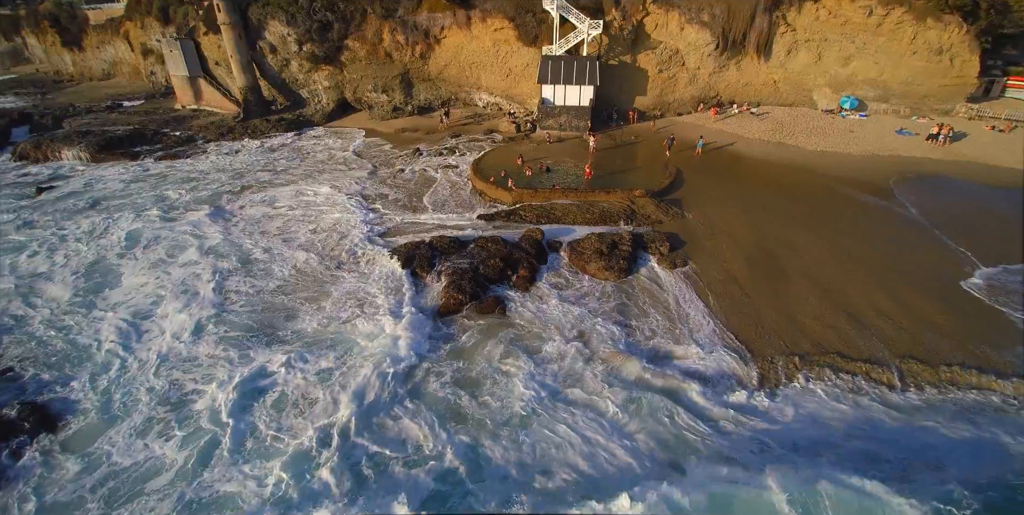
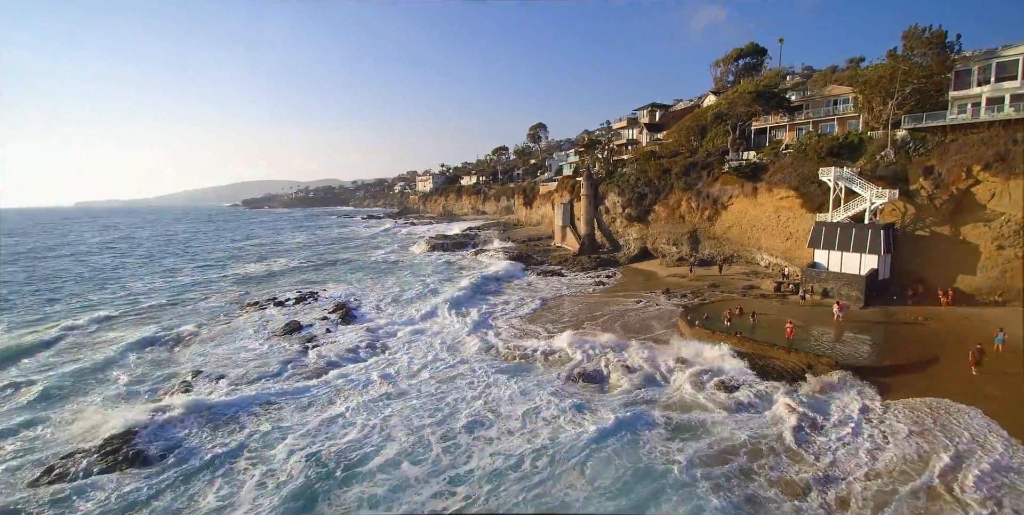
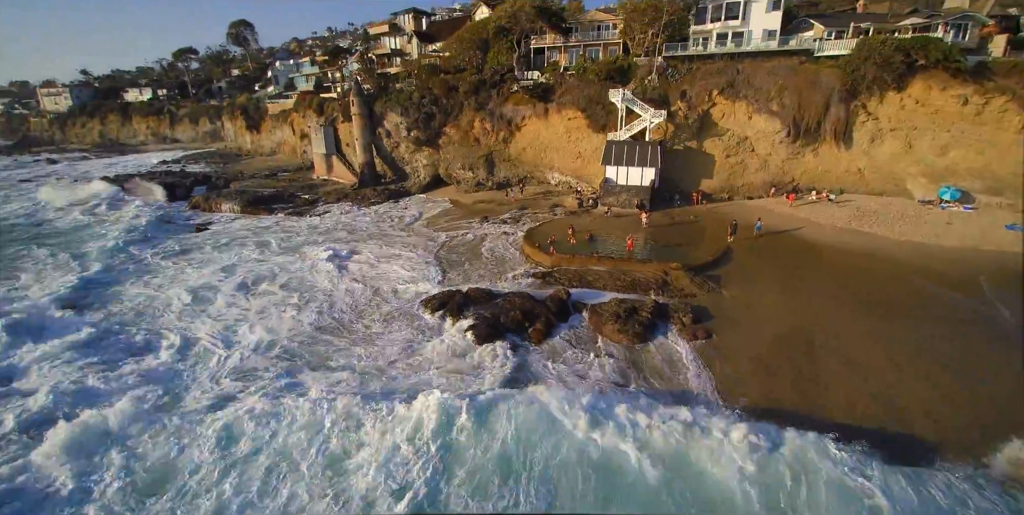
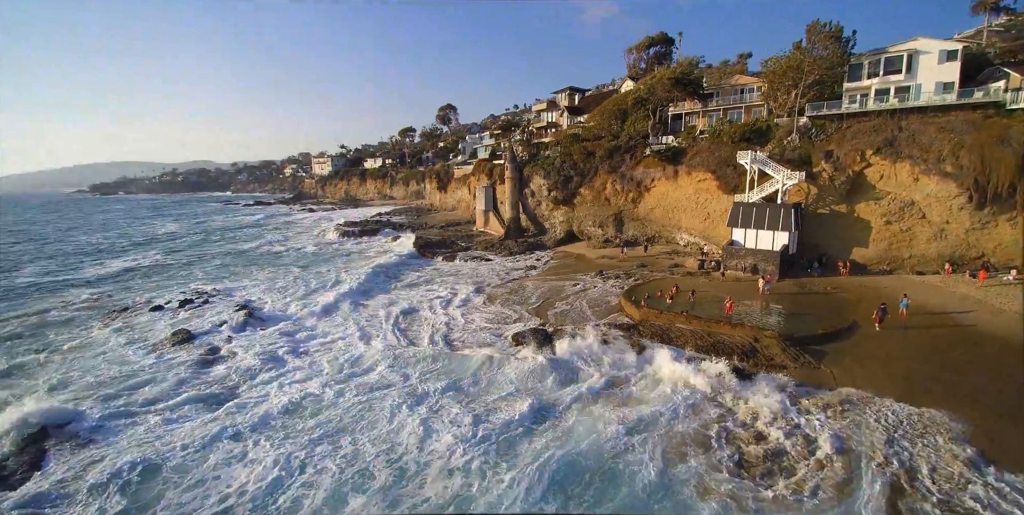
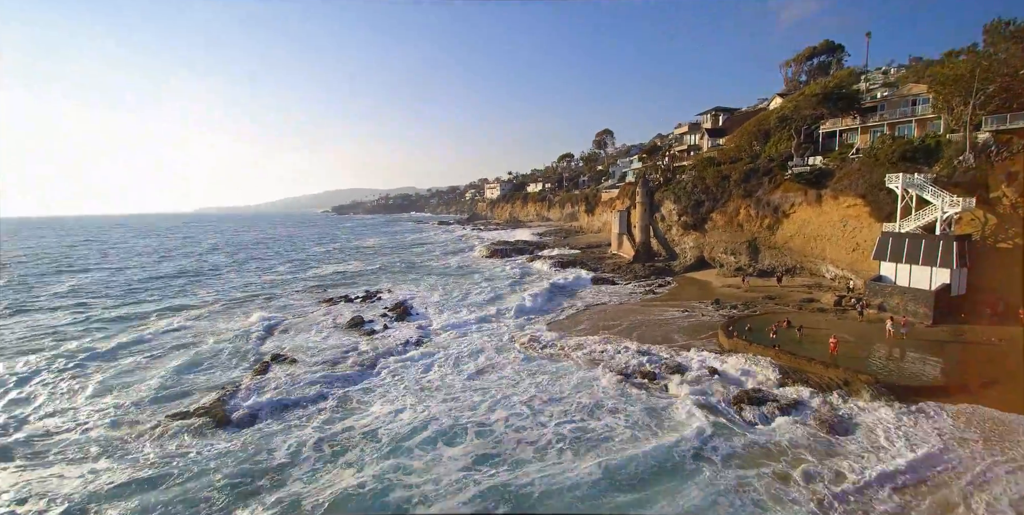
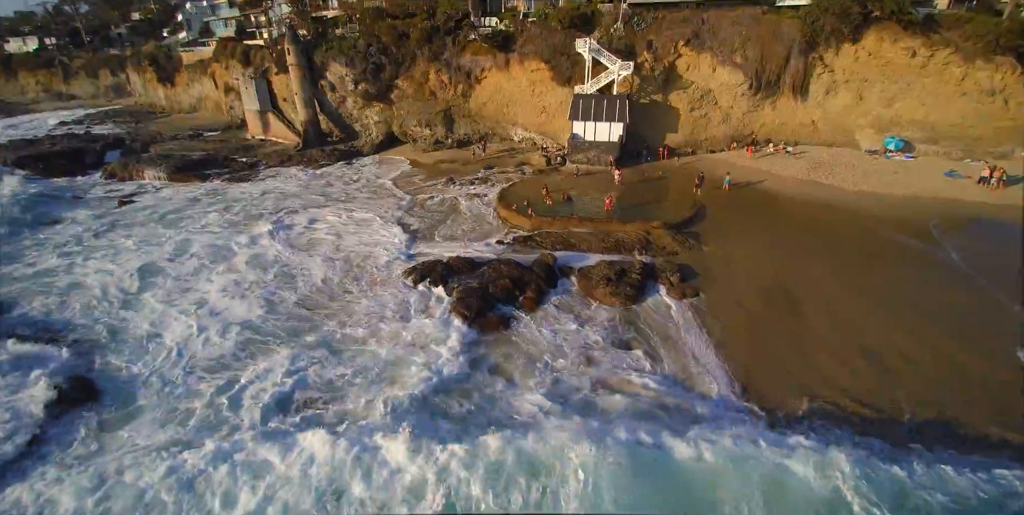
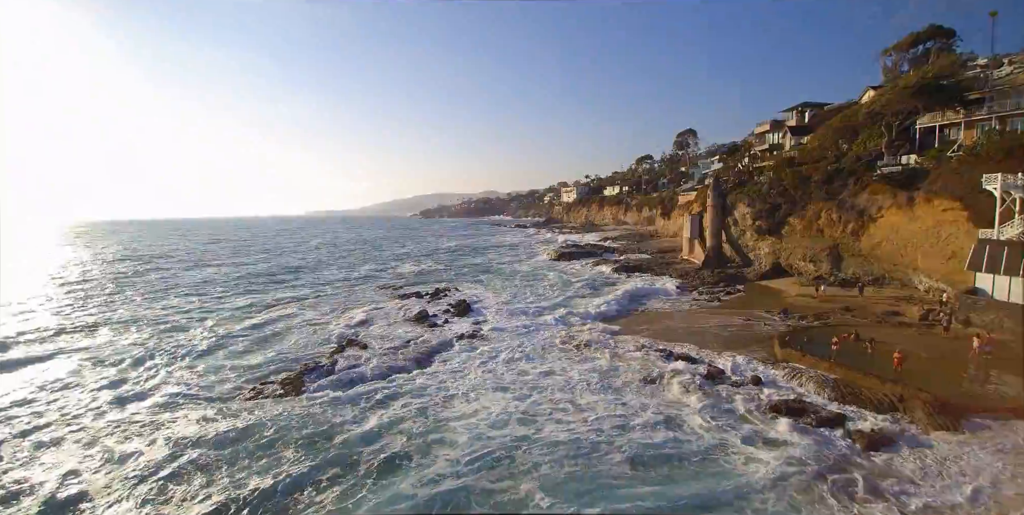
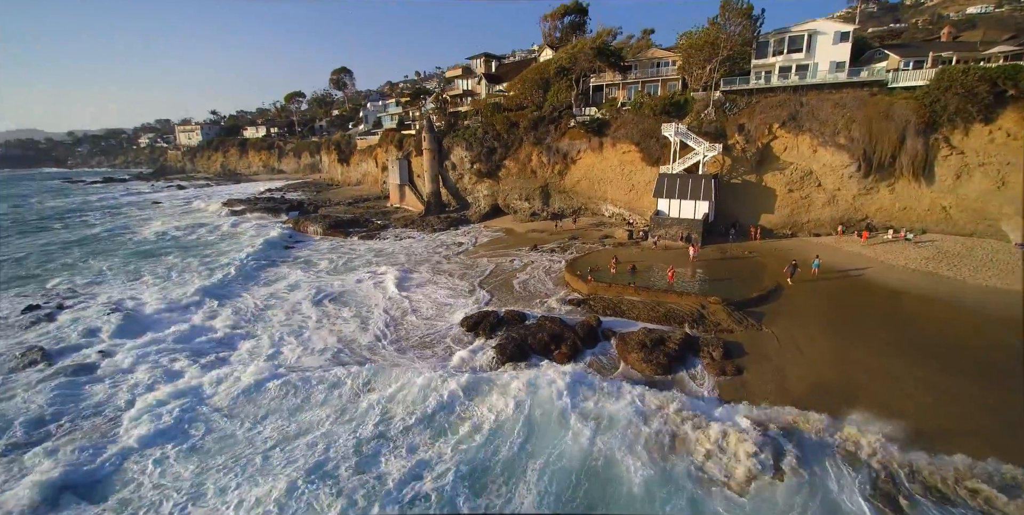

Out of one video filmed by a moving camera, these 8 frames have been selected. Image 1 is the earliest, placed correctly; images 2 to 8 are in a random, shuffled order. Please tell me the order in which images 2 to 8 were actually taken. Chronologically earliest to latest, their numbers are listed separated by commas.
6, 3, 8, 4, 2, 5, 7
